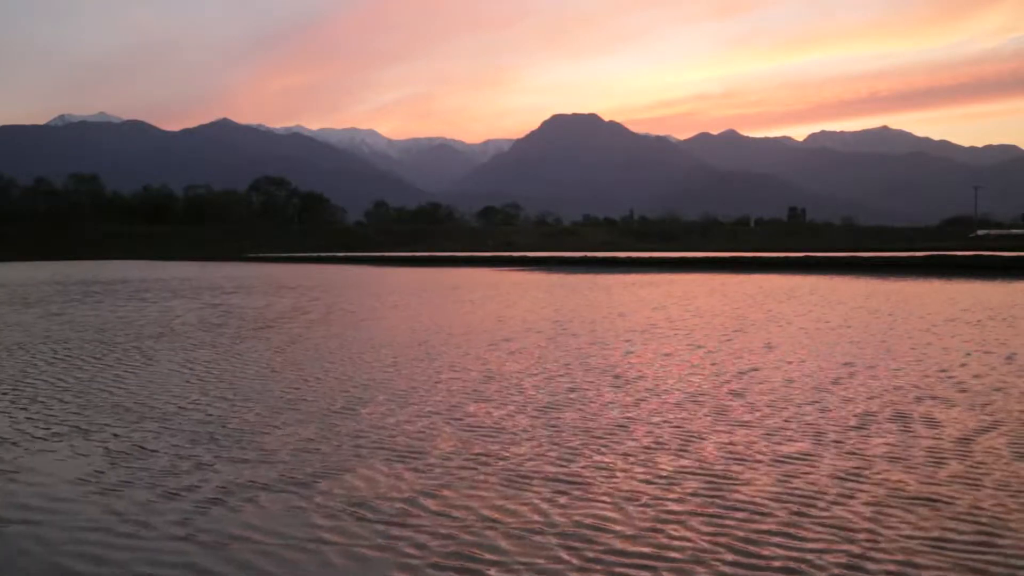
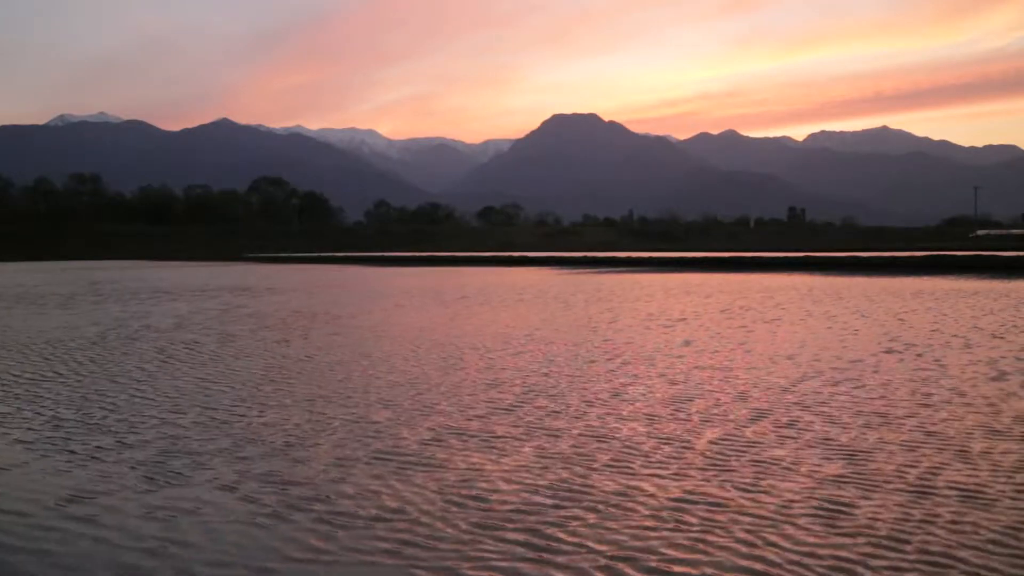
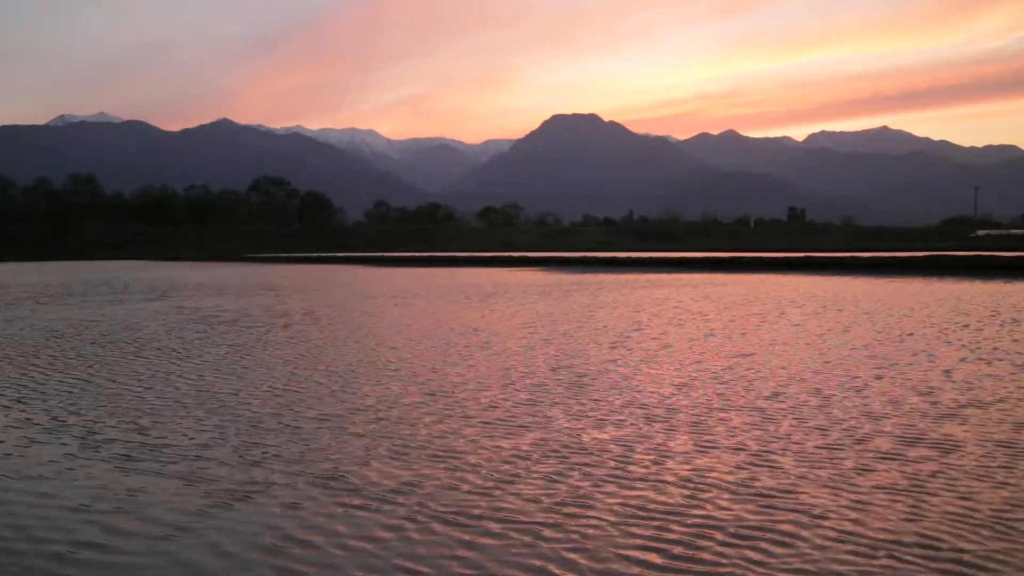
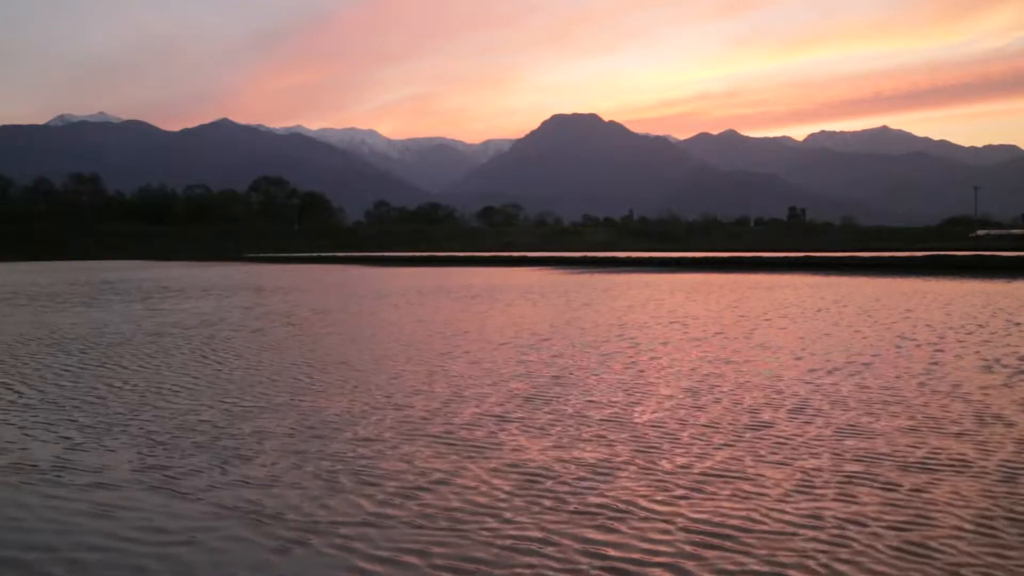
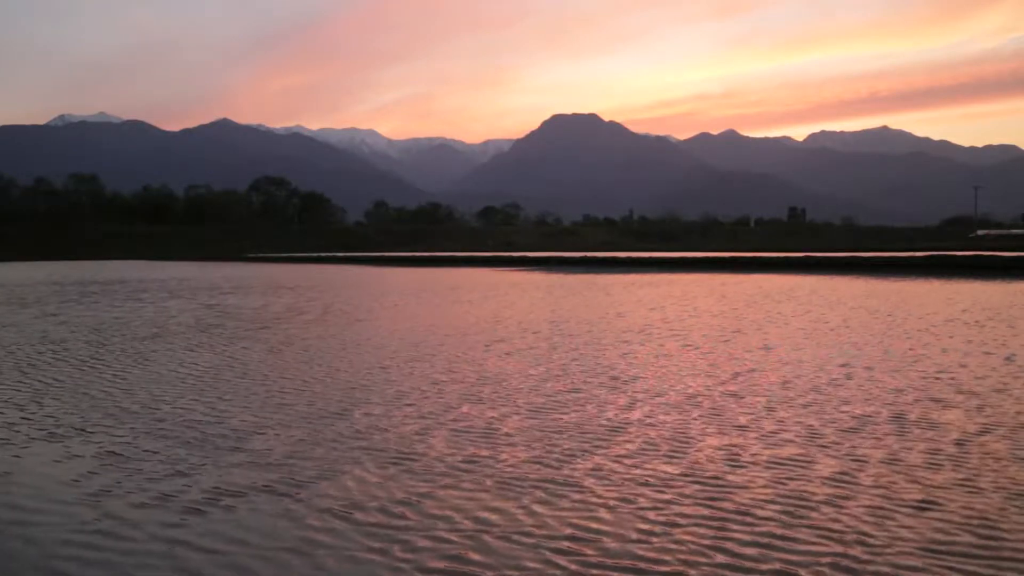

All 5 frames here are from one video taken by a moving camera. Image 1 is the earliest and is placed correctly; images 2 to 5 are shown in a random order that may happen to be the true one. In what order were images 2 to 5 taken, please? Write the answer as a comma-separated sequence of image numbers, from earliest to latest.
5, 3, 4, 2
